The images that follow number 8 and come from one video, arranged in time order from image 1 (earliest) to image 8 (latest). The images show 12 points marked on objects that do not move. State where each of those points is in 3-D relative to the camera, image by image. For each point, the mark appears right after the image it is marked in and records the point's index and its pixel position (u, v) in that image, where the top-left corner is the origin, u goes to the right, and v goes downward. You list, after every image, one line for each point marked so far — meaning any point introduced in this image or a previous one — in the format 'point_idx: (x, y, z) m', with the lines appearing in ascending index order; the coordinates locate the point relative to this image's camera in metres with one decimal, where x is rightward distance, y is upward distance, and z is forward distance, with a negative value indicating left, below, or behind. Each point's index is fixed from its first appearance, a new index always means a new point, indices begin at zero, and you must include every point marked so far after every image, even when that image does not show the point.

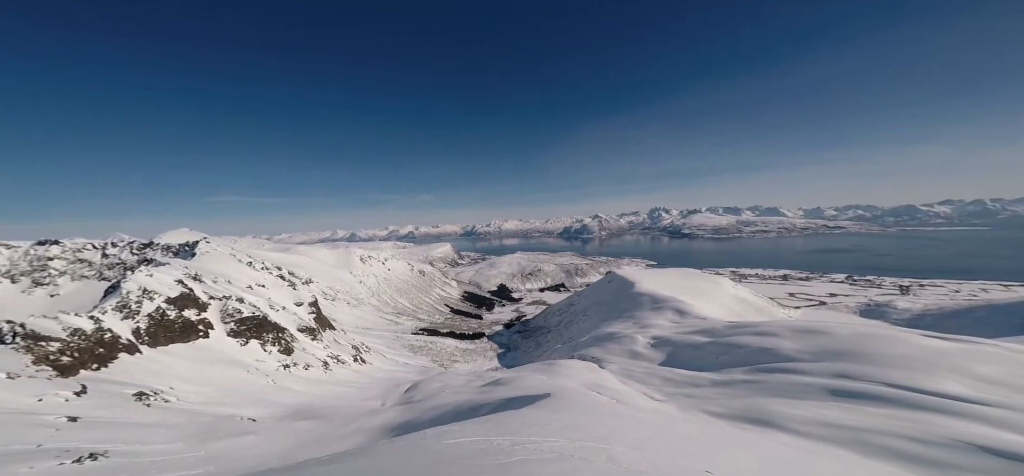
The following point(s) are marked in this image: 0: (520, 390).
0: (+0.8, -6.4, +17.0) m
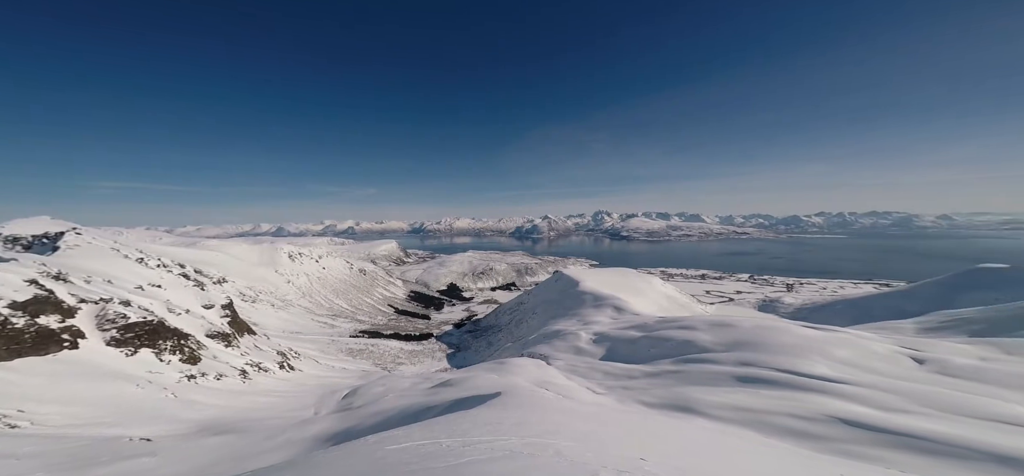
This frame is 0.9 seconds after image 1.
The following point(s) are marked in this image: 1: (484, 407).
0: (-1.7, -6.4, +17.0) m
1: (-0.8, -5.7, +13.5) m
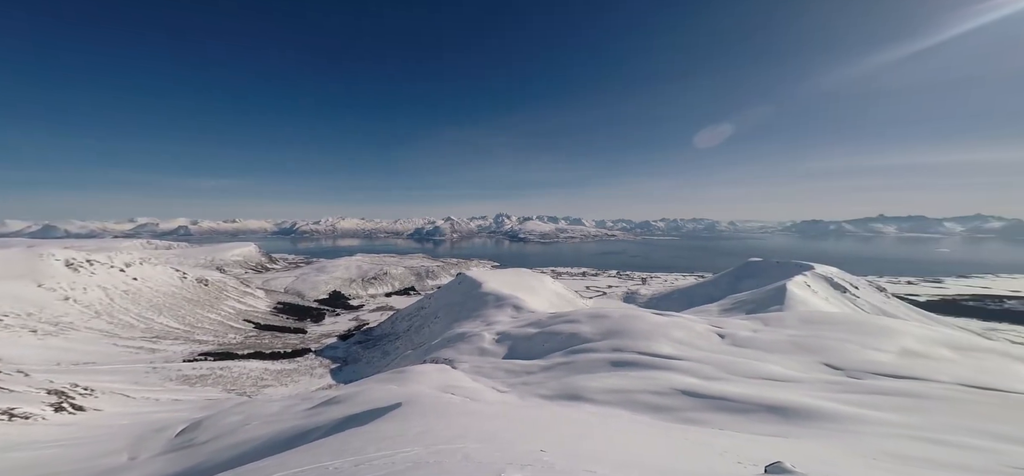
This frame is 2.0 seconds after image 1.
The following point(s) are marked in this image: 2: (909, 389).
0: (-6.1, -6.5, +15.7) m
1: (-4.2, -5.8, +12.7) m
2: (+19.5, -7.2, +18.5) m
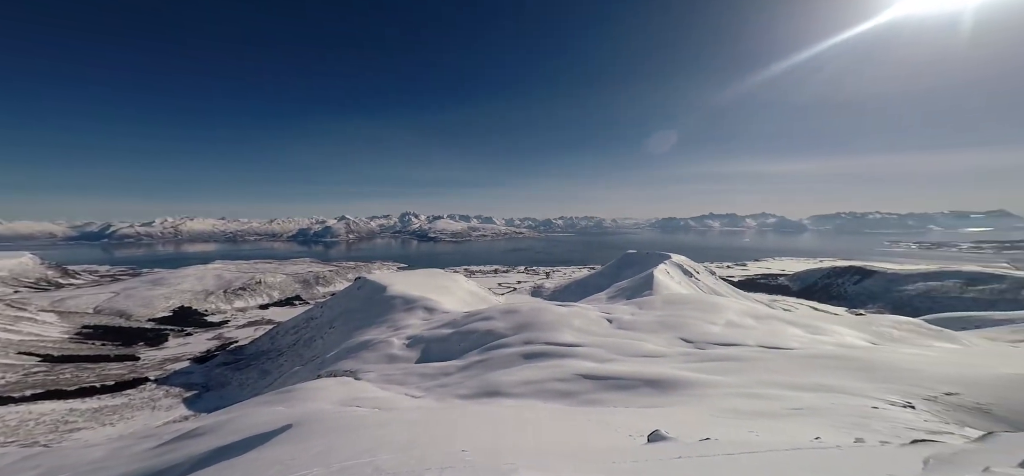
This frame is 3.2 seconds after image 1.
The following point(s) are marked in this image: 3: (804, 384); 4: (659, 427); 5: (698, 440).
0: (-9.5, -6.6, +13.3) m
1: (-6.8, -5.8, +11.0) m
2: (+14.0, -6.8, +23.7) m
3: (+14.5, -7.0, +19.4) m
4: (+4.9, -6.2, +13.4) m
5: (+5.7, -6.3, +12.6) m
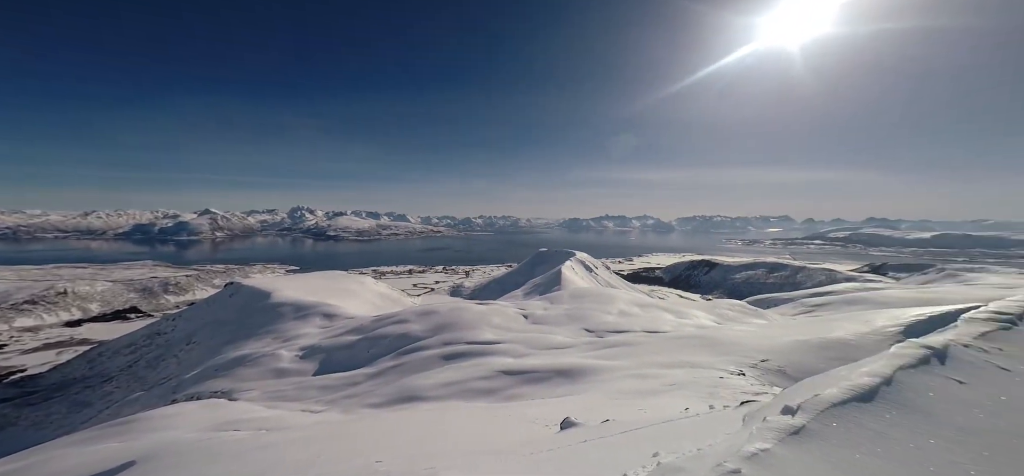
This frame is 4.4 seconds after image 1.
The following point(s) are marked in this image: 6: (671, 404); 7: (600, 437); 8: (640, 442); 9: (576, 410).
0: (-11.8, -6.6, +10.0) m
1: (-8.6, -5.8, +8.5) m
2: (+7.9, -6.7, +26.5) m
3: (+9.5, -6.9, +22.6) m
4: (+2.0, -6.2, +14.1) m
5: (+3.0, -6.3, +13.6) m
6: (+6.4, -6.6, +16.0) m
7: (+2.5, -5.8, +11.7) m
8: (+2.7, -4.8, +9.6) m
9: (+2.3, -6.3, +14.7) m
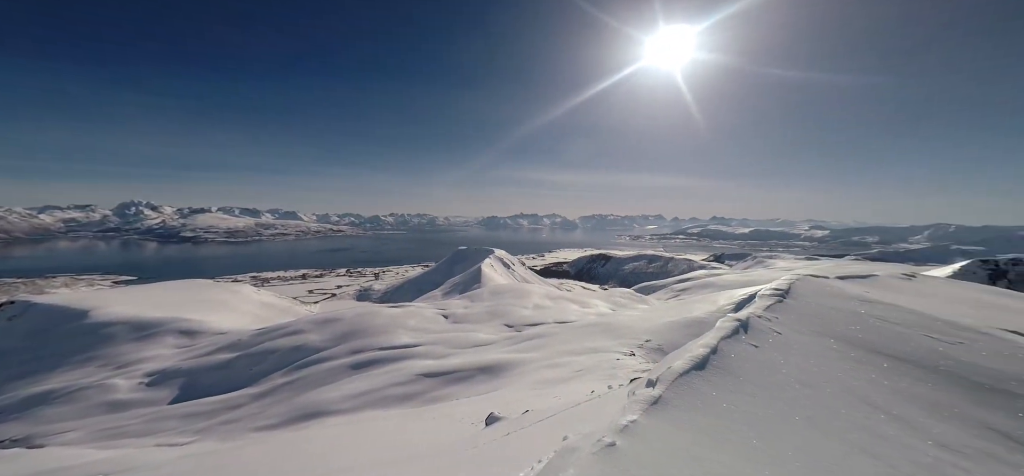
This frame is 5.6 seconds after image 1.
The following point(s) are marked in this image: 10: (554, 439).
0: (-13.1, -6.8, +7.0) m
1: (-9.6, -5.9, +6.3) m
2: (+2.0, -6.5, +27.8) m
3: (+4.5, -6.7, +24.3) m
4: (-0.7, -6.1, +14.3) m
5: (+0.4, -6.2, +14.1) m
6: (+3.2, -6.5, +17.2) m
7: (+0.3, -5.7, +12.1) m
8: (+1.1, -4.8, +10.1) m
9: (-0.5, -6.3, +15.0) m
10: (+1.0, -4.6, +9.4) m
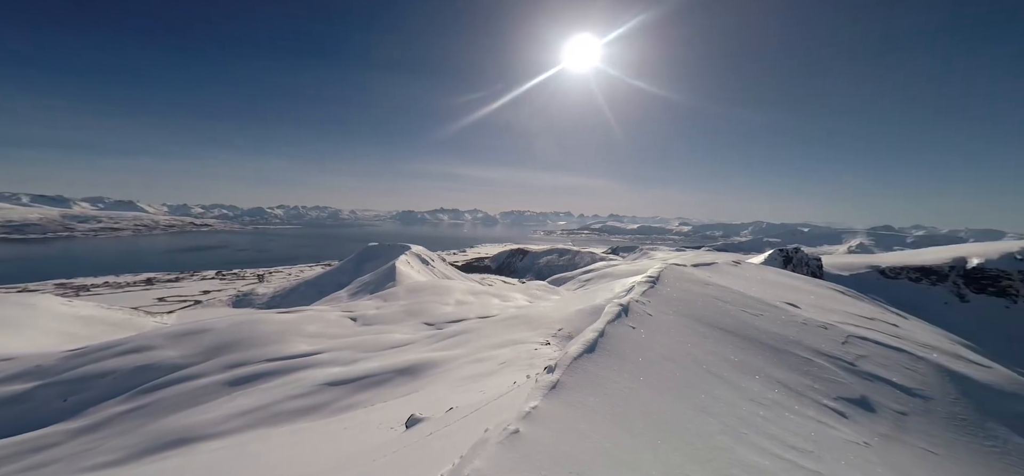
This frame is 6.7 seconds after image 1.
0: (-14.2, -6.7, +4.1) m
1: (-10.6, -5.8, +4.1) m
2: (-3.4, -6.2, +27.5) m
3: (-0.2, -6.4, +24.6) m
4: (-3.5, -5.9, +13.7) m
5: (-2.3, -6.0, +13.7) m
6: (-0.2, -6.3, +17.3) m
7: (-2.0, -5.6, +11.7) m
8: (-0.9, -4.6, +9.9) m
9: (-3.4, -6.1, +14.4) m
10: (-0.8, -4.5, +9.2) m
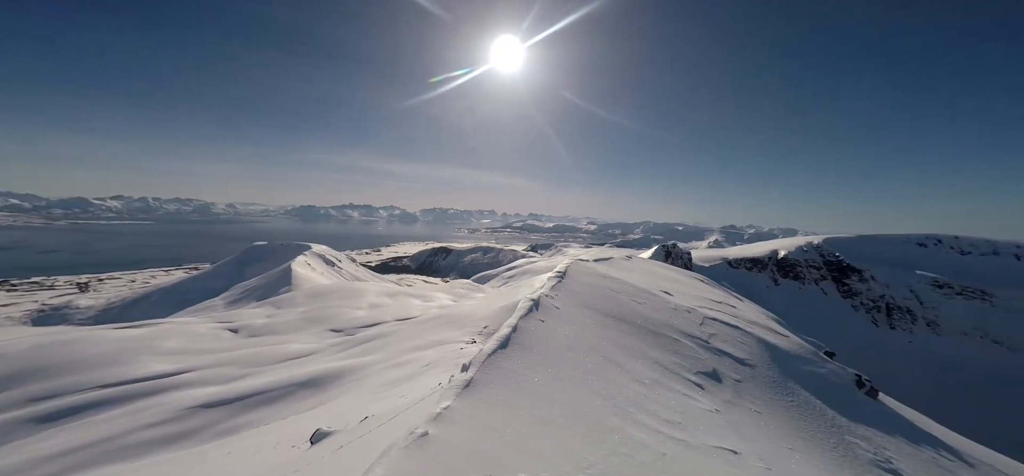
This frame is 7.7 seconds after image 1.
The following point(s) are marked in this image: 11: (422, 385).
0: (-14.9, -6.8, +1.7) m
1: (-11.5, -5.9, +2.3) m
2: (-8.2, -6.1, +26.5) m
3: (-4.6, -6.3, +24.2) m
4: (-6.0, -5.9, +12.9) m
5: (-4.9, -6.0, +13.1) m
6: (-3.4, -6.2, +17.0) m
7: (-4.2, -5.6, +11.2) m
8: (-2.8, -4.6, +9.6) m
9: (-6.0, -6.1, +13.6) m
10: (-2.6, -4.5, +8.9) m
11: (-3.6, -6.2, +16.4) m
